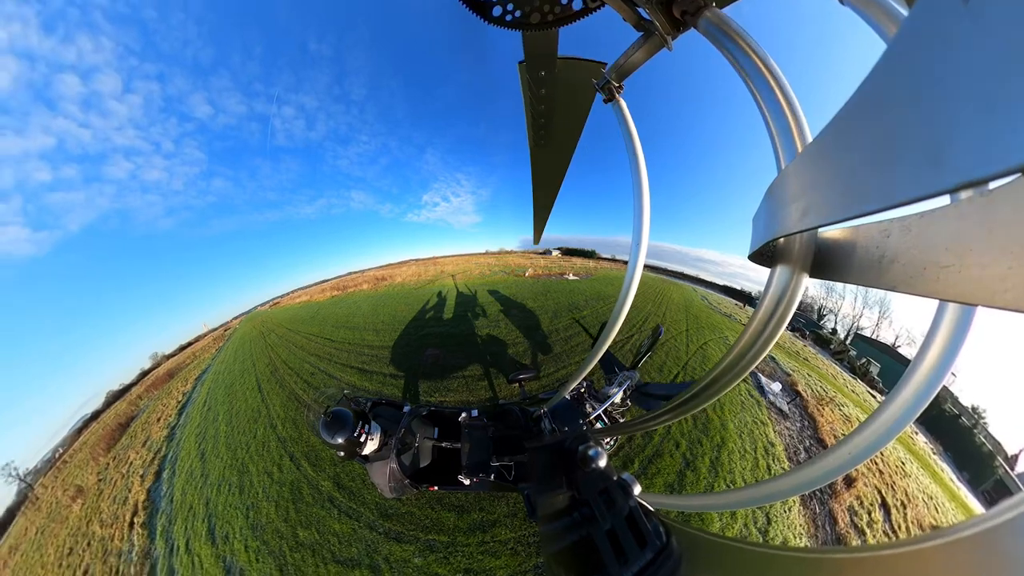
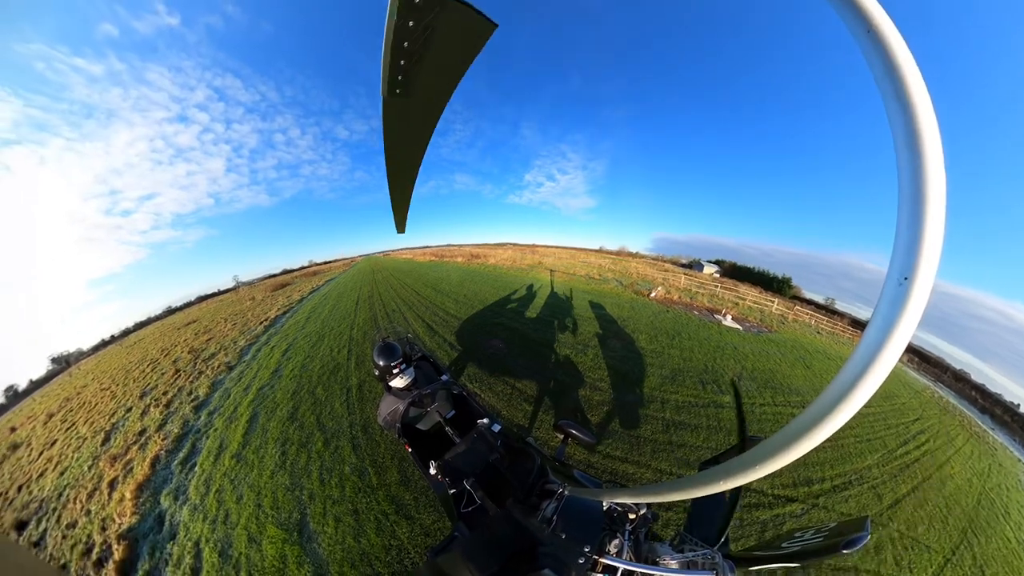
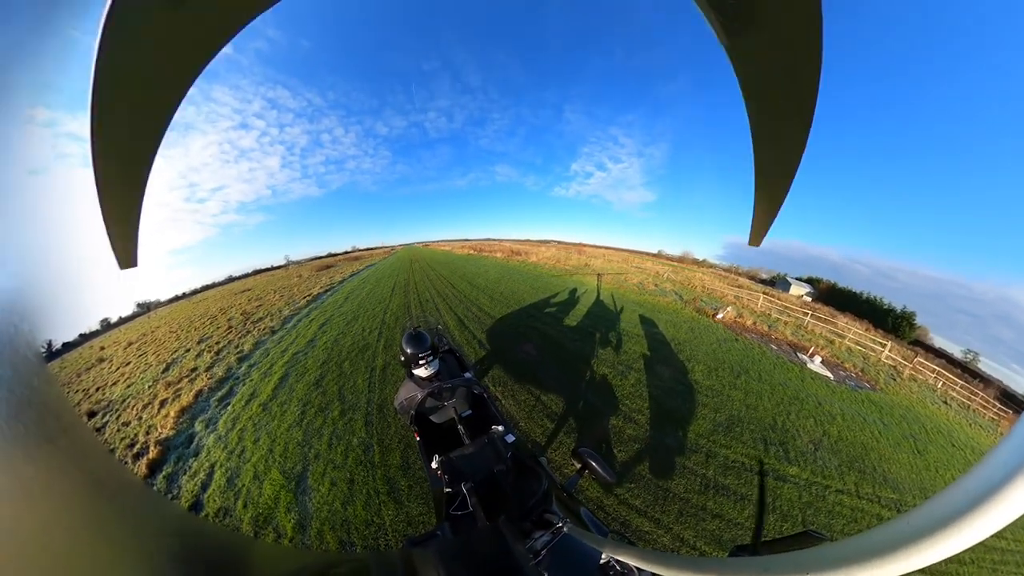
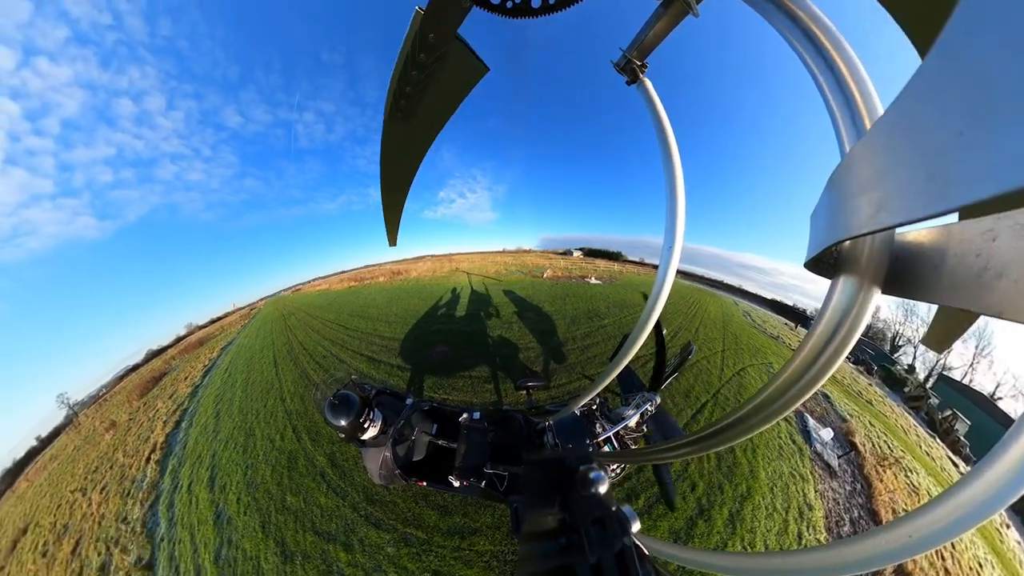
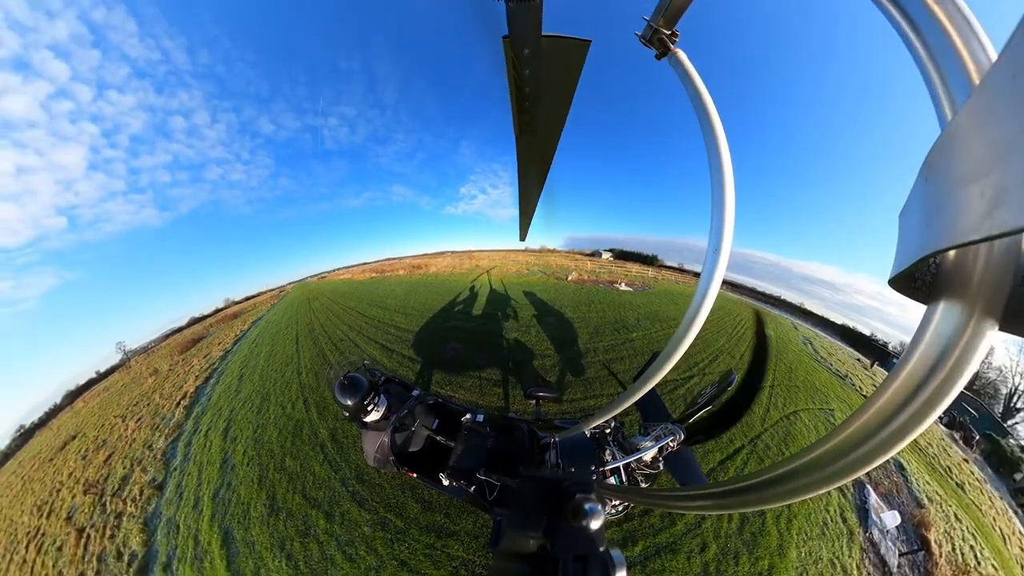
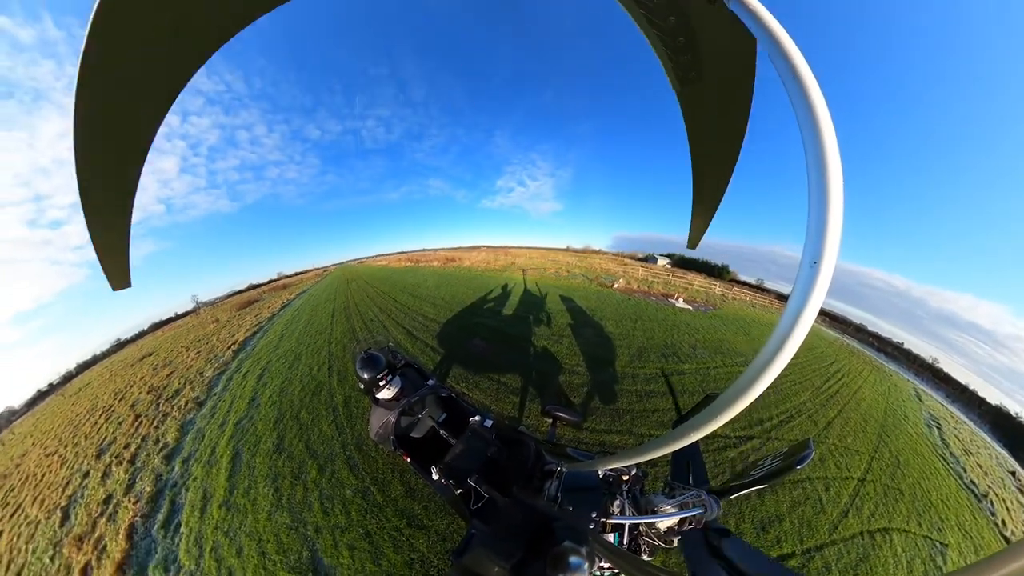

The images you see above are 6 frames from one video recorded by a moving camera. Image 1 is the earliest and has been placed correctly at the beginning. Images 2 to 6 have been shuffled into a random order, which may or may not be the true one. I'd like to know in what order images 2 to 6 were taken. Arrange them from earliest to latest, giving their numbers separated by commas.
4, 5, 6, 2, 3
